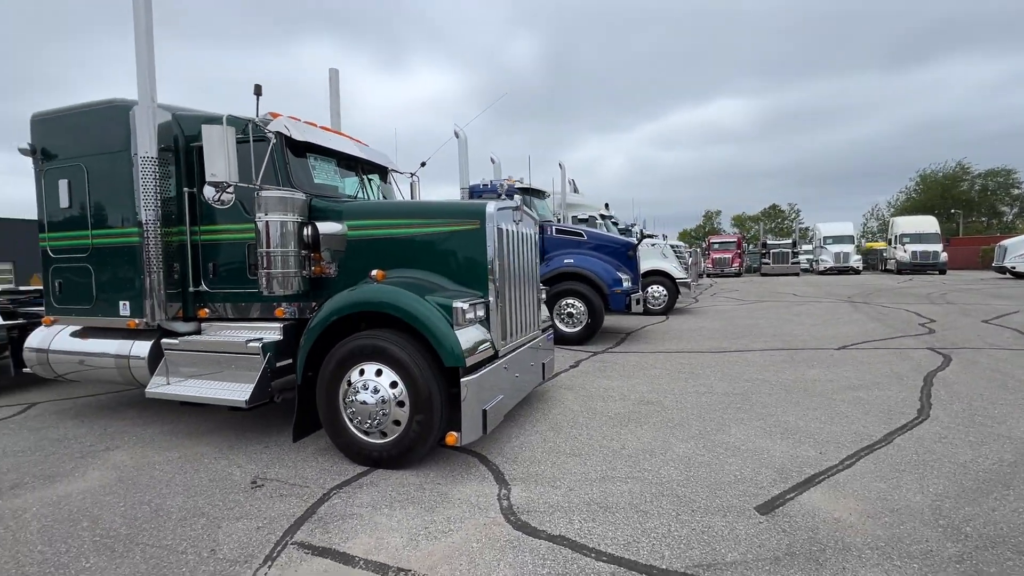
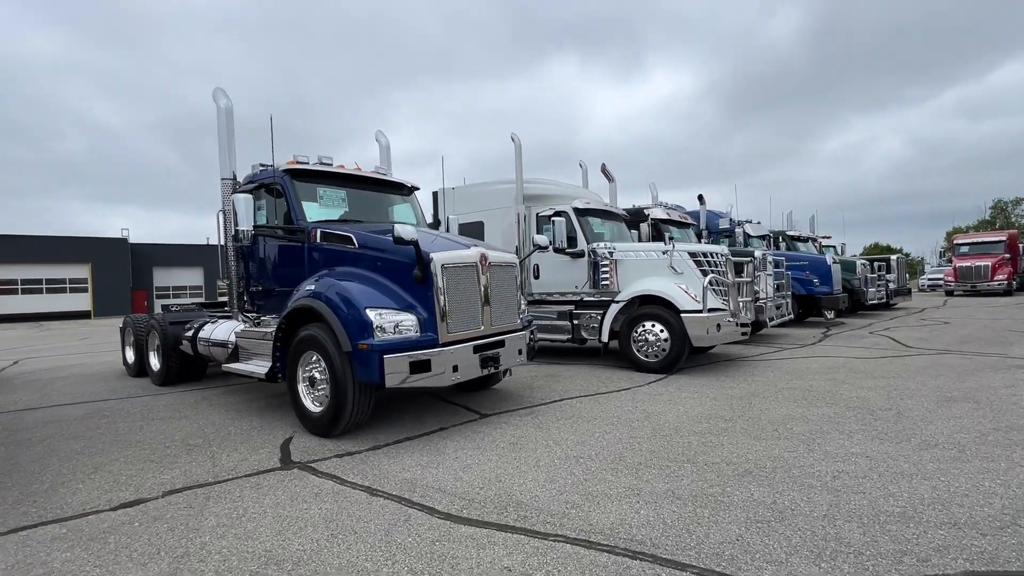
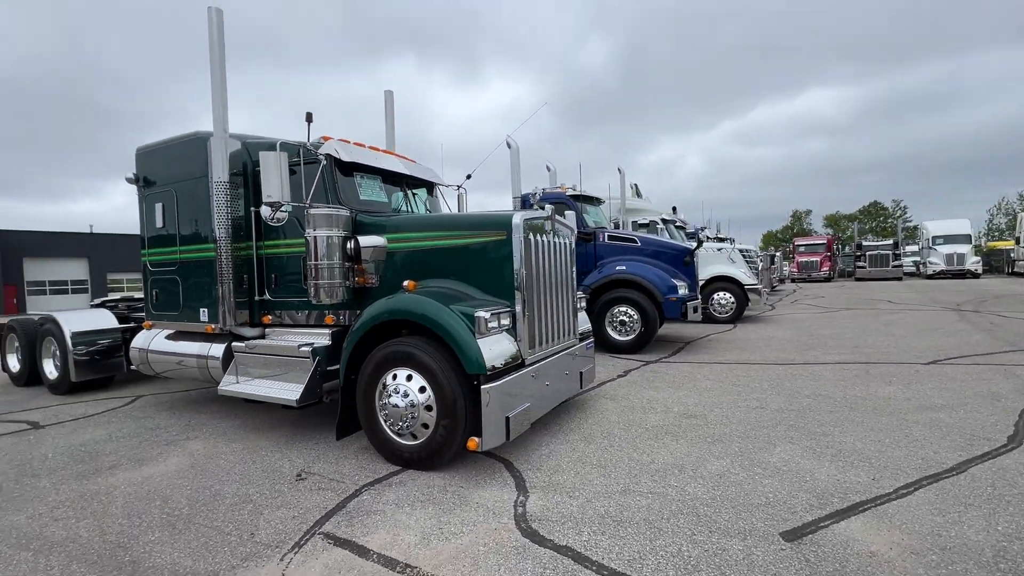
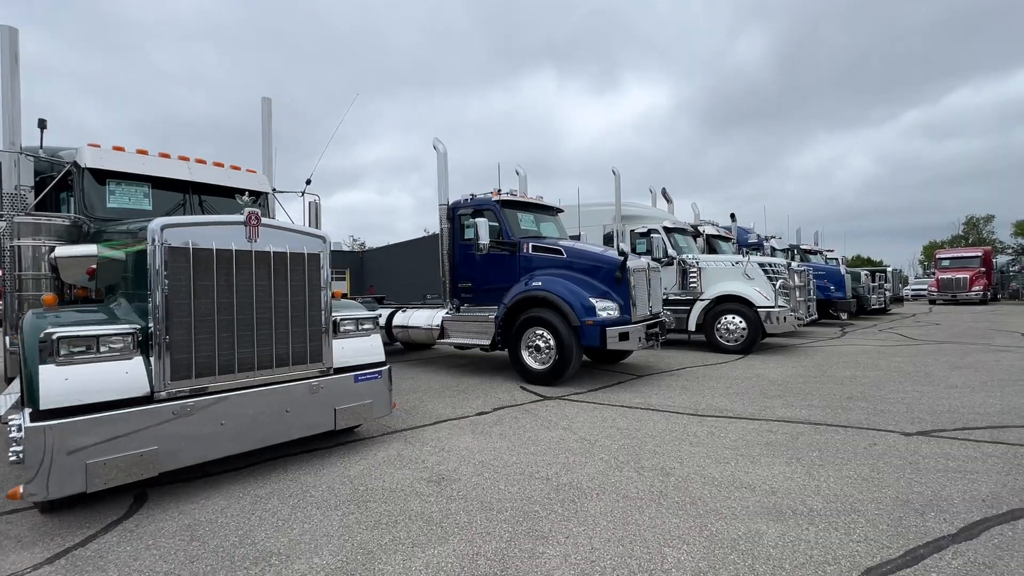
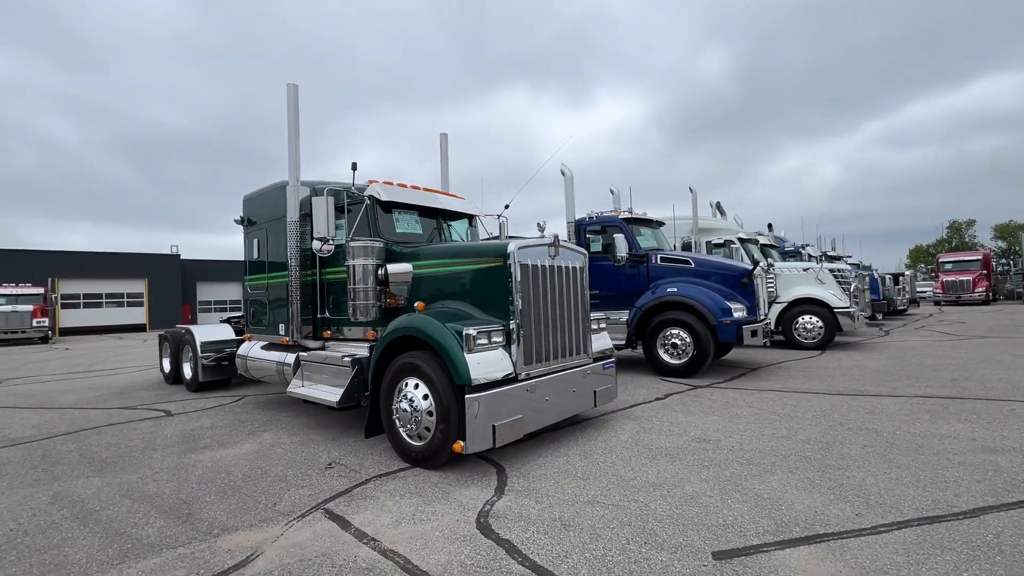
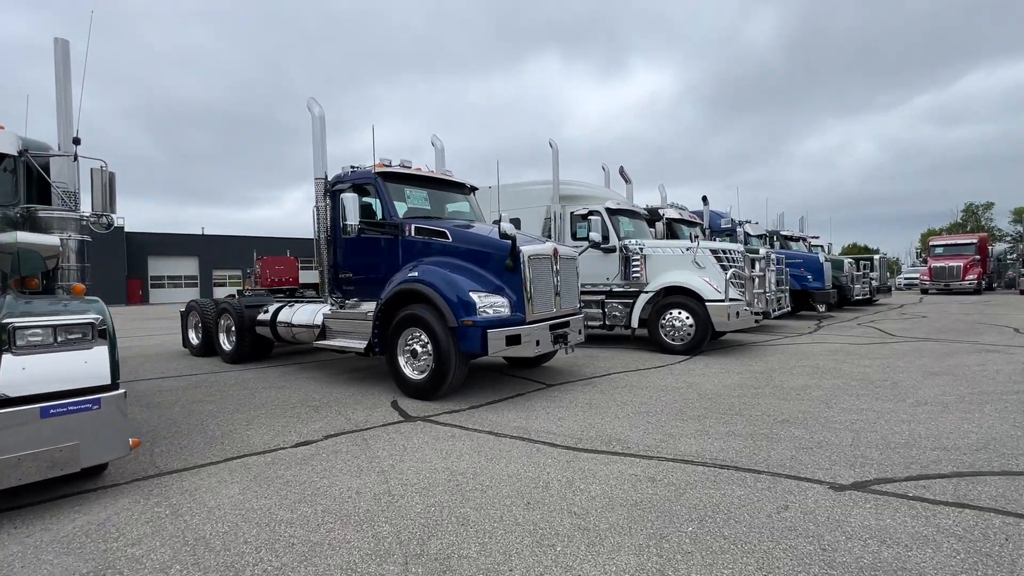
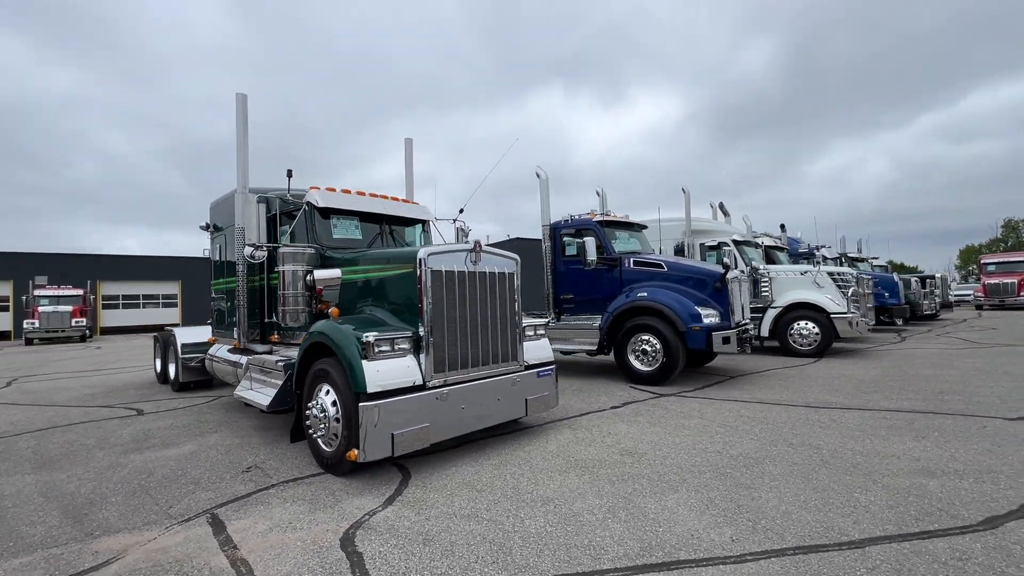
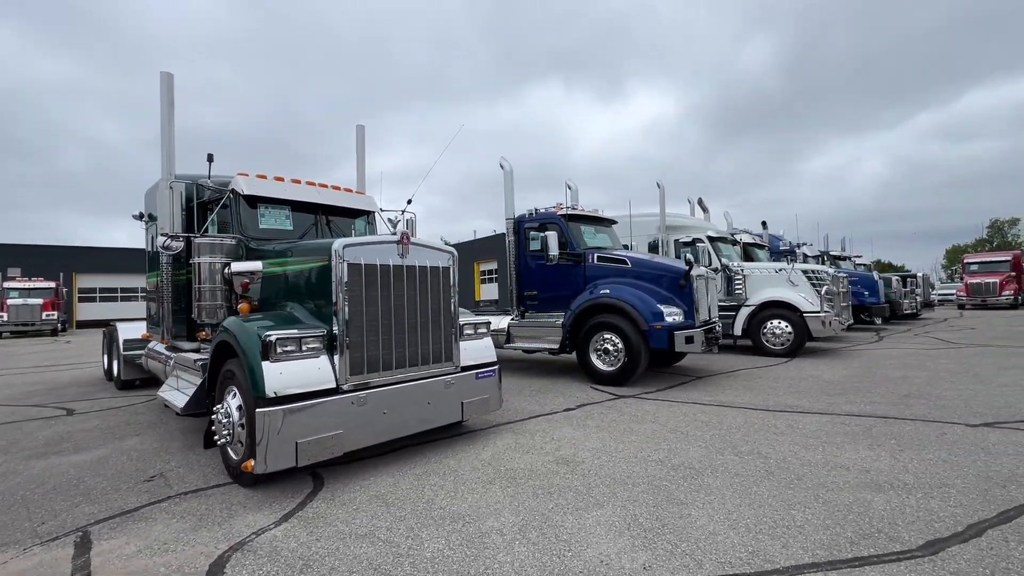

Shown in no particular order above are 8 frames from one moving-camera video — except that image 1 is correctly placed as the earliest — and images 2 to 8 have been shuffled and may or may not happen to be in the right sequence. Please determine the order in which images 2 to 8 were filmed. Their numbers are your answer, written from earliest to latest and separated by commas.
3, 5, 7, 8, 4, 6, 2
